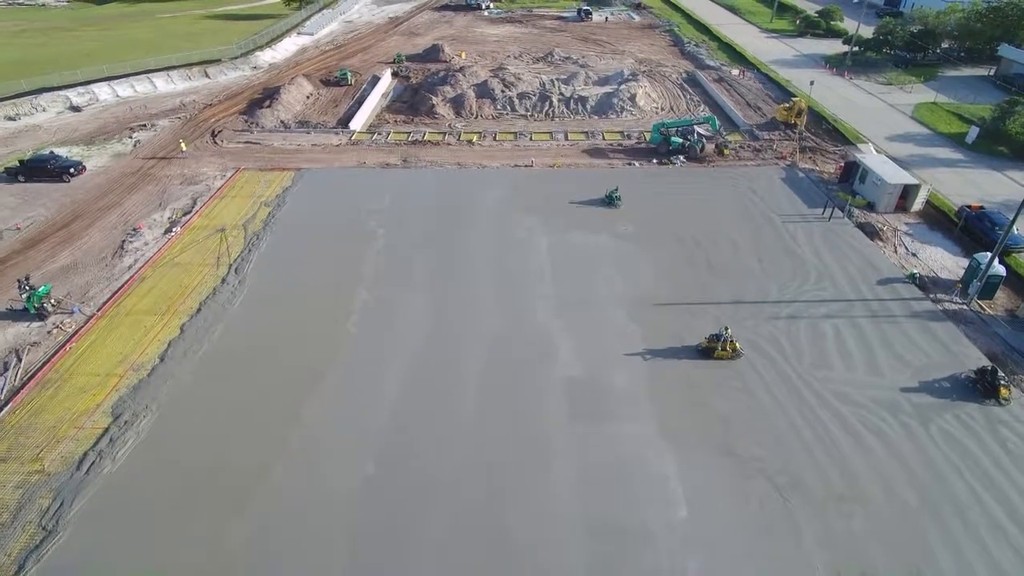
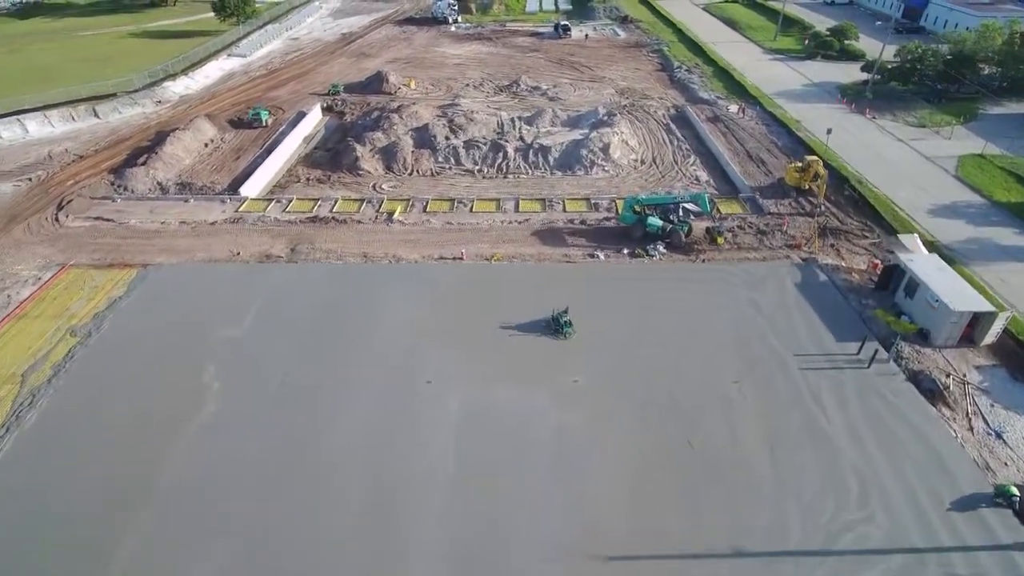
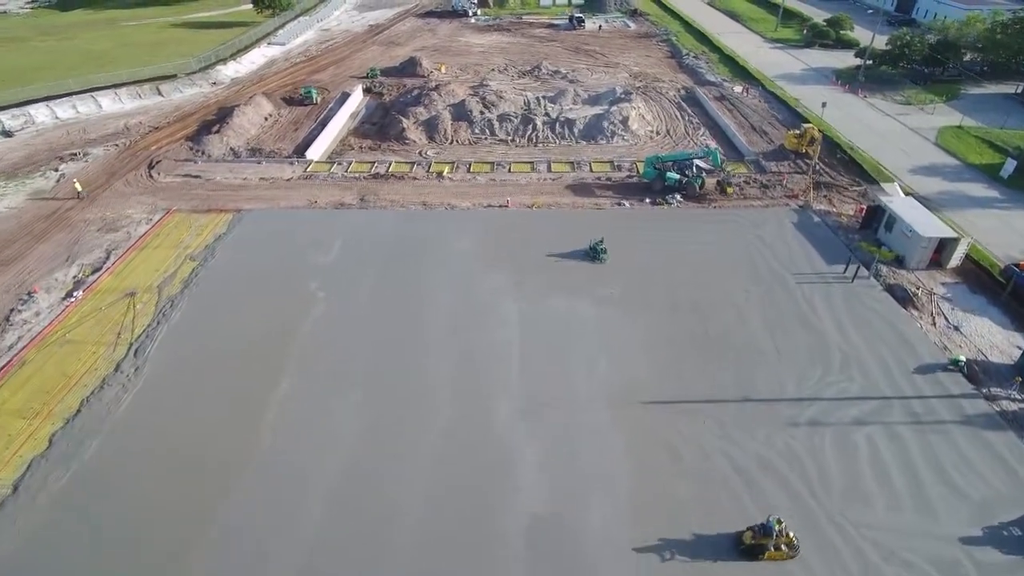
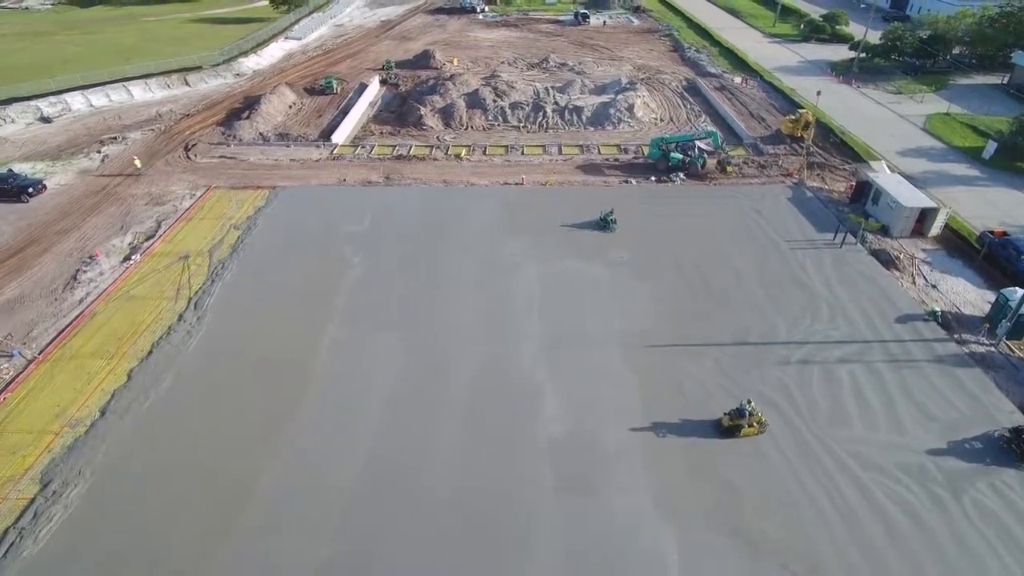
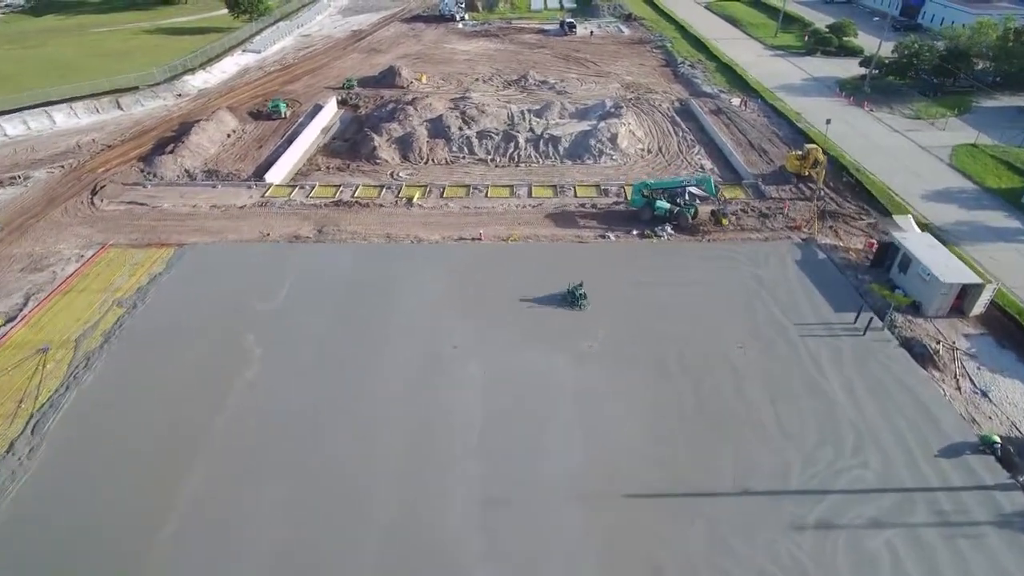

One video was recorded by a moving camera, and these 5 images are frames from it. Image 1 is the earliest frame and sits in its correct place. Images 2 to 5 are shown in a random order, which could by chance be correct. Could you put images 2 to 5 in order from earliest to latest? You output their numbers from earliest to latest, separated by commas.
4, 3, 5, 2
